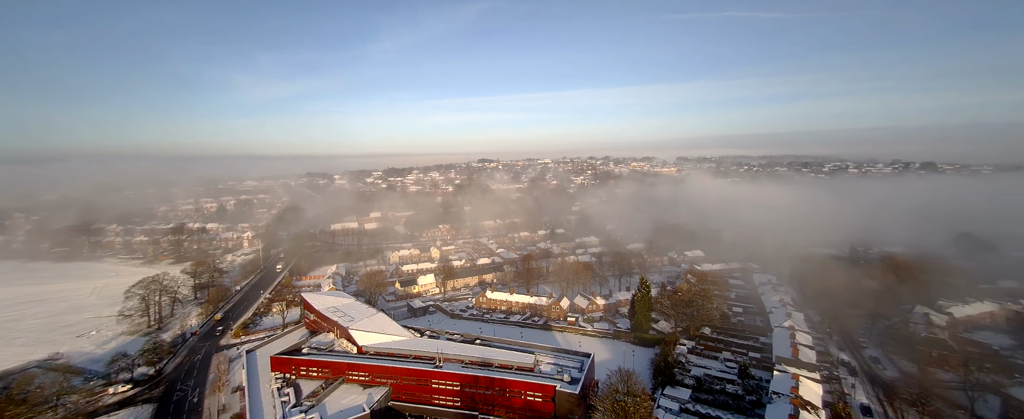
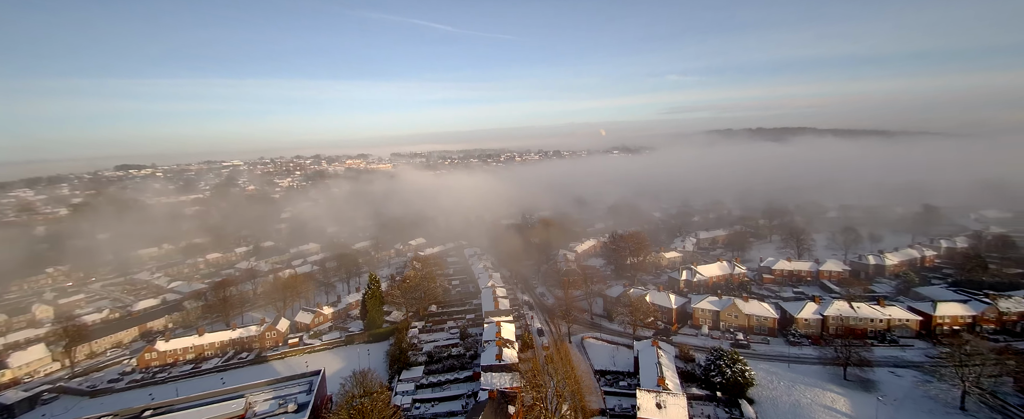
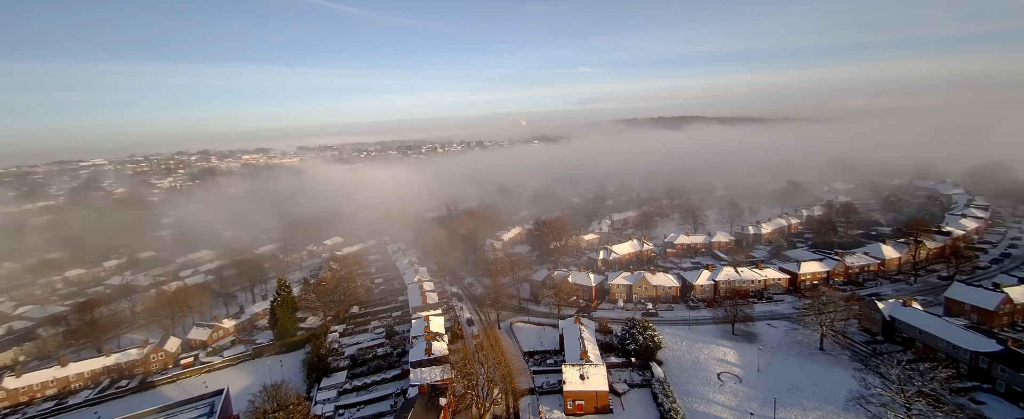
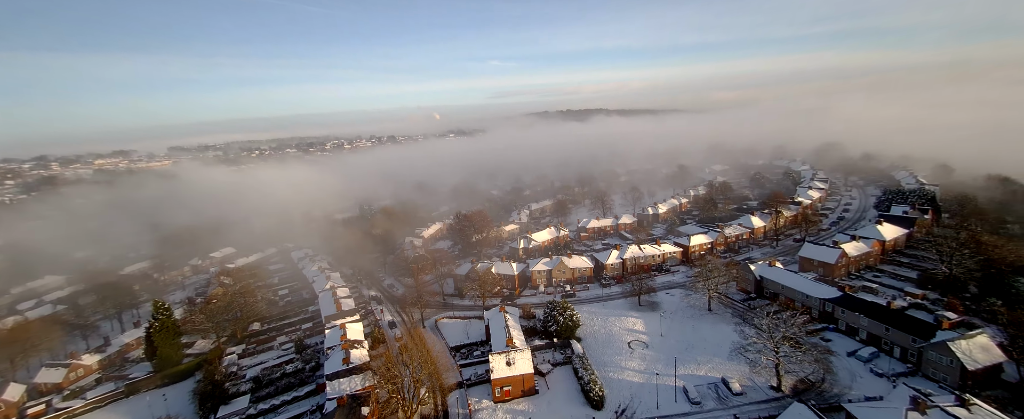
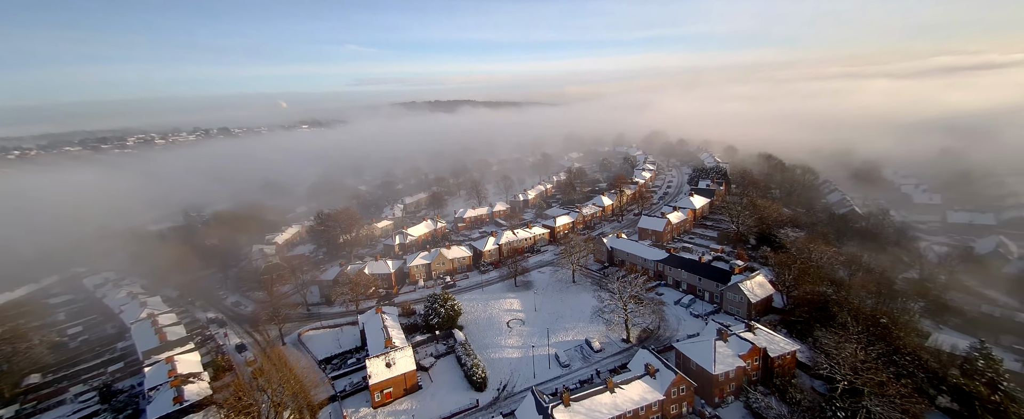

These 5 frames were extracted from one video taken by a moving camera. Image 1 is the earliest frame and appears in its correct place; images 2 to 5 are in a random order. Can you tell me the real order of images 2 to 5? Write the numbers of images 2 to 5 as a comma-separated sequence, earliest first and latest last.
2, 3, 4, 5
